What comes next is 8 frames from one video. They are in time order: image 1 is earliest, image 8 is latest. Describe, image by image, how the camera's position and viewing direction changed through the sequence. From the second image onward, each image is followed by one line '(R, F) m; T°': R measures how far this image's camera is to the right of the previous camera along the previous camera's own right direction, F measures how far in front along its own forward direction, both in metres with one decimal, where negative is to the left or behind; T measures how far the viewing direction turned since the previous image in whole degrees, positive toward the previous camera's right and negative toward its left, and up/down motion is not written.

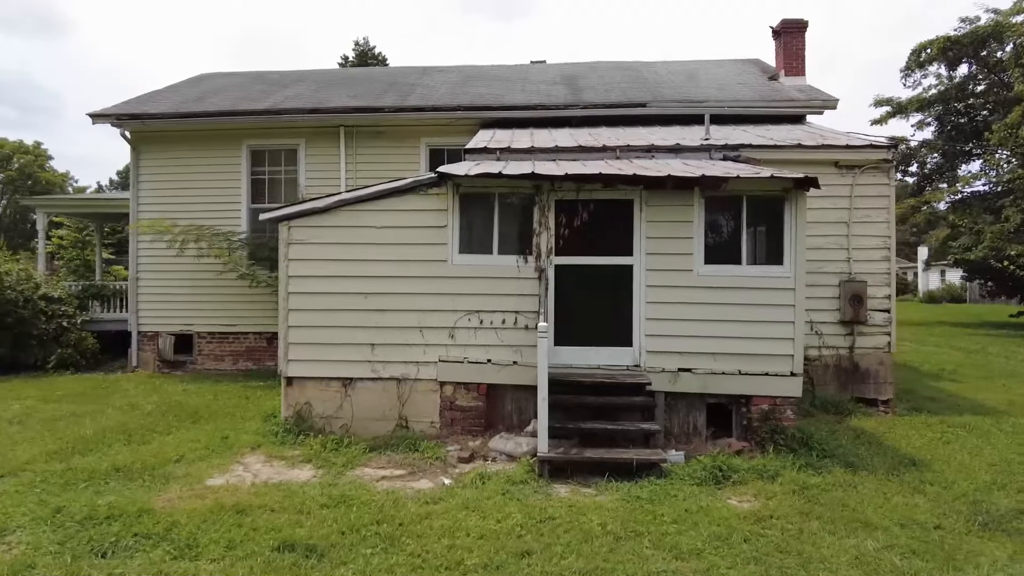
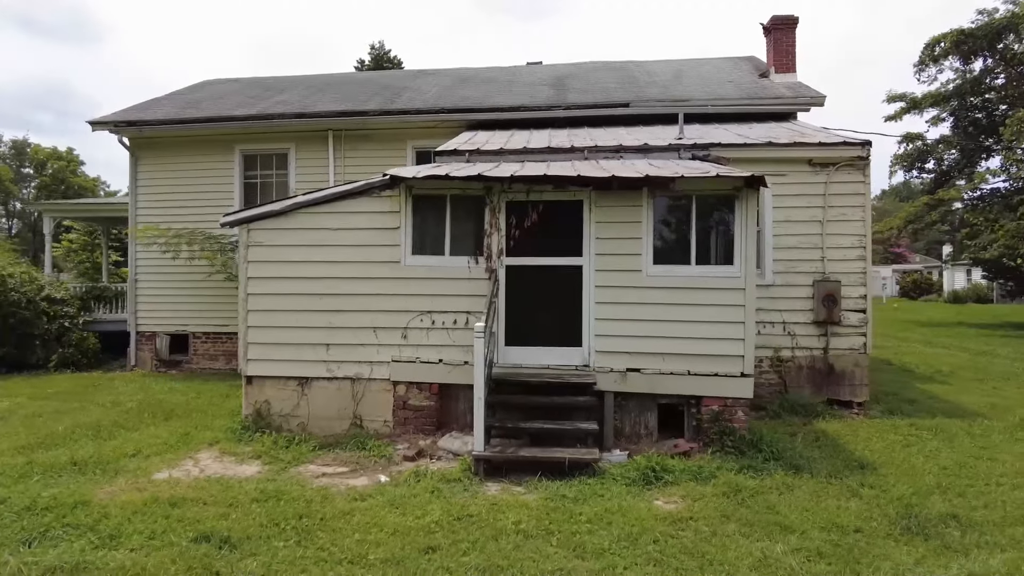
(+0.7, 0.0) m; -3°
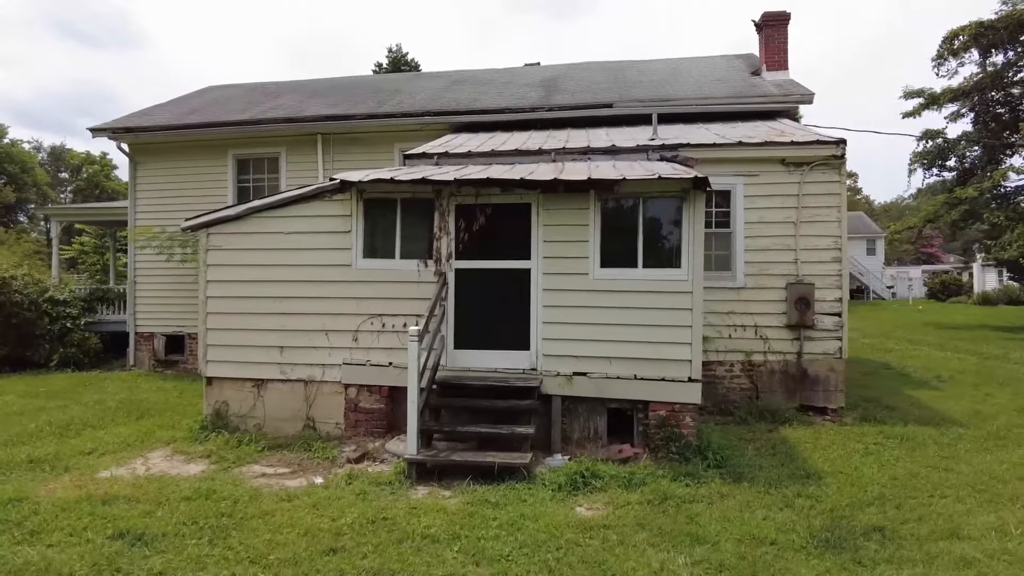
(+0.8, 0.0) m; -3°
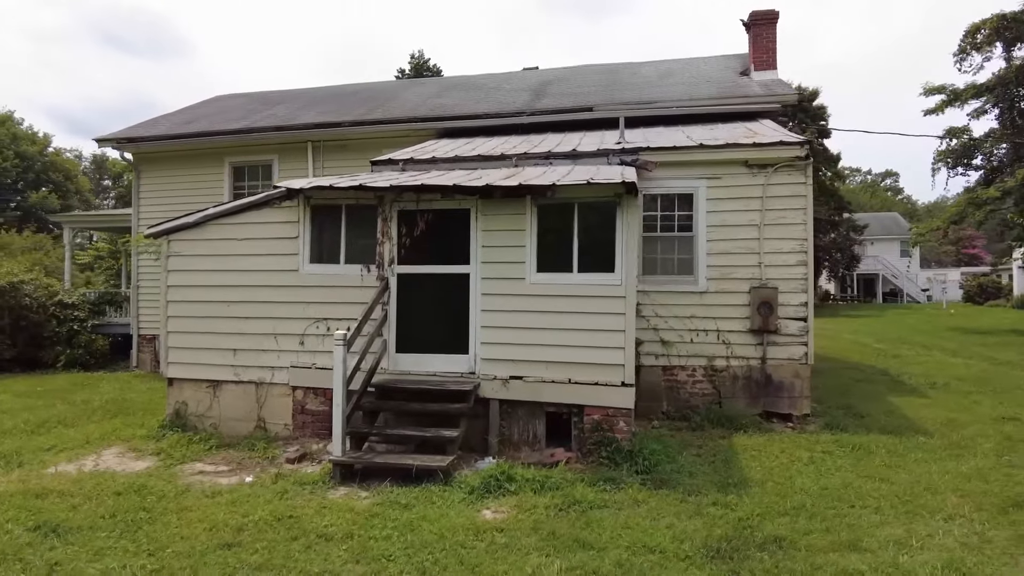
(+0.9, 0.0) m; -3°
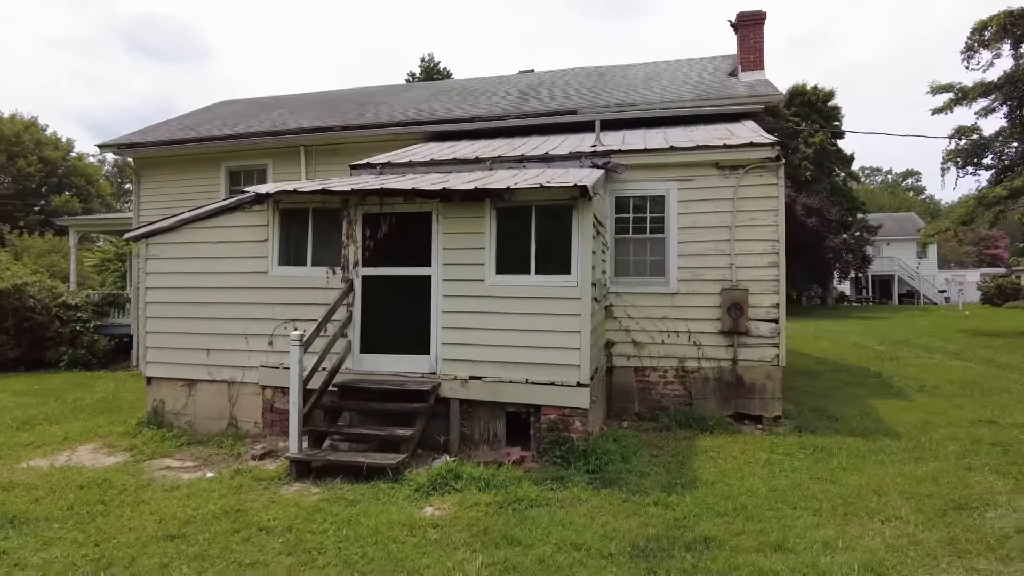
(+0.6, -0.1) m; -2°
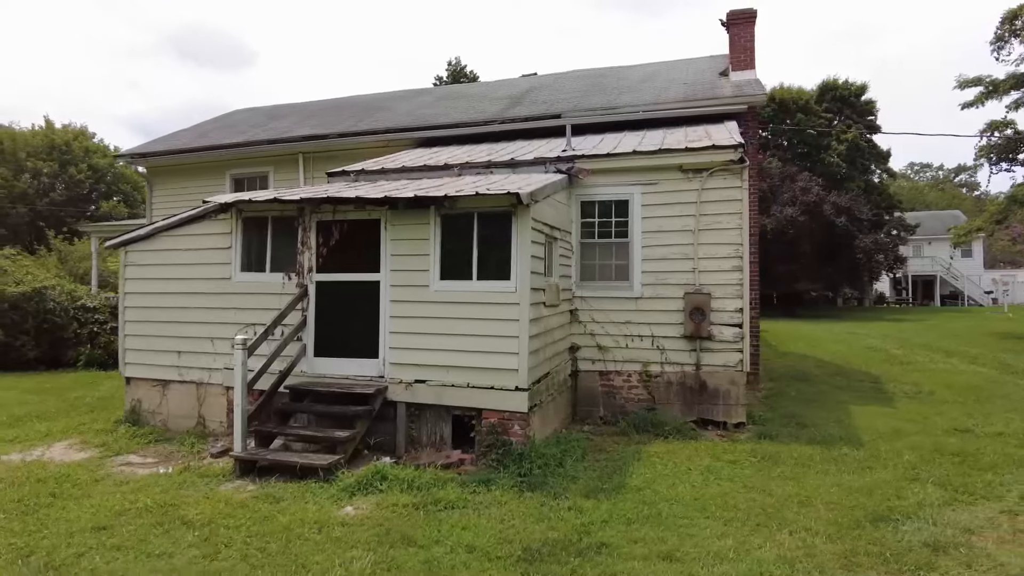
(+0.9, -0.1) m; -4°
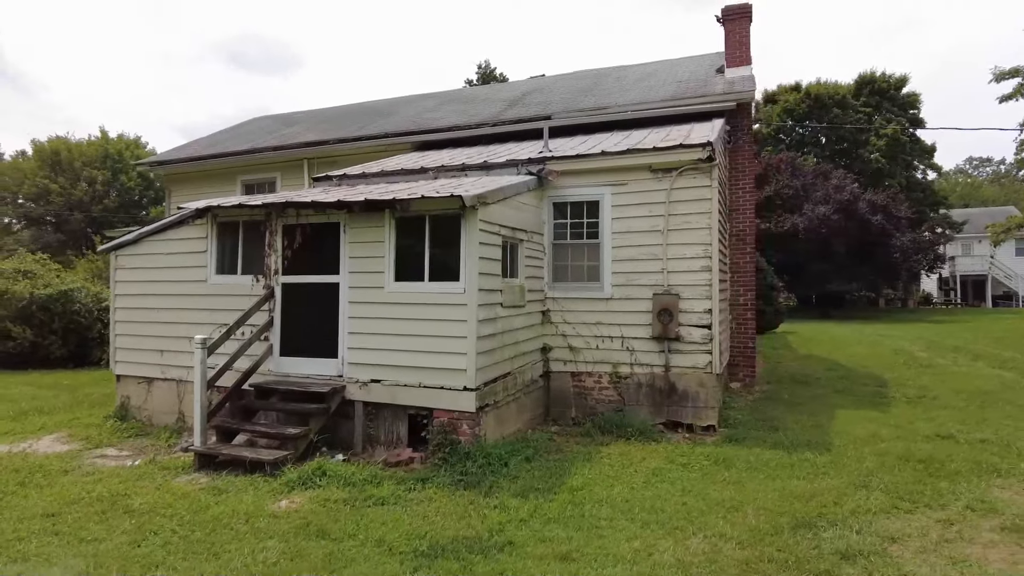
(+0.9, 0.0) m; -4°
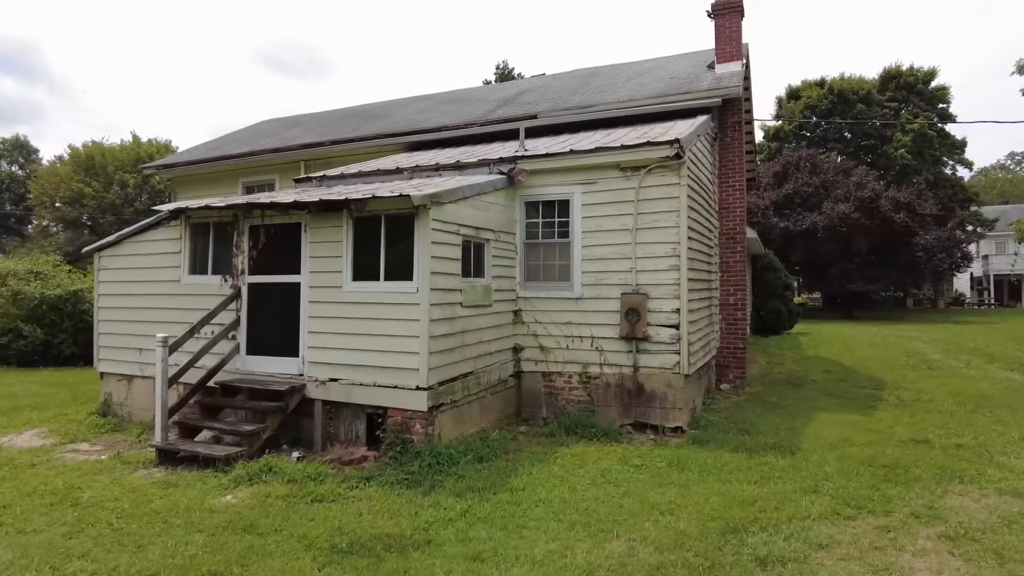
(+0.7, 0.0) m; -3°
